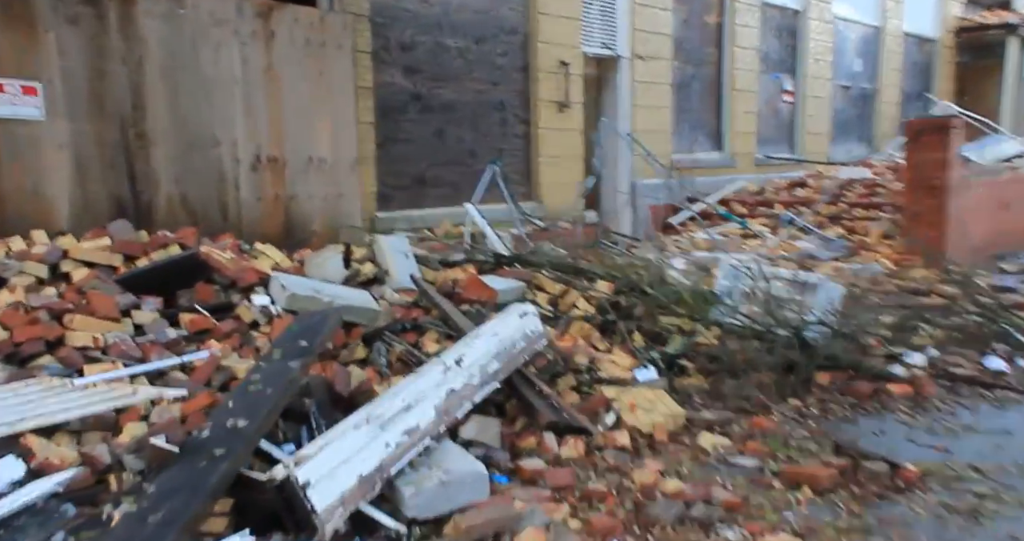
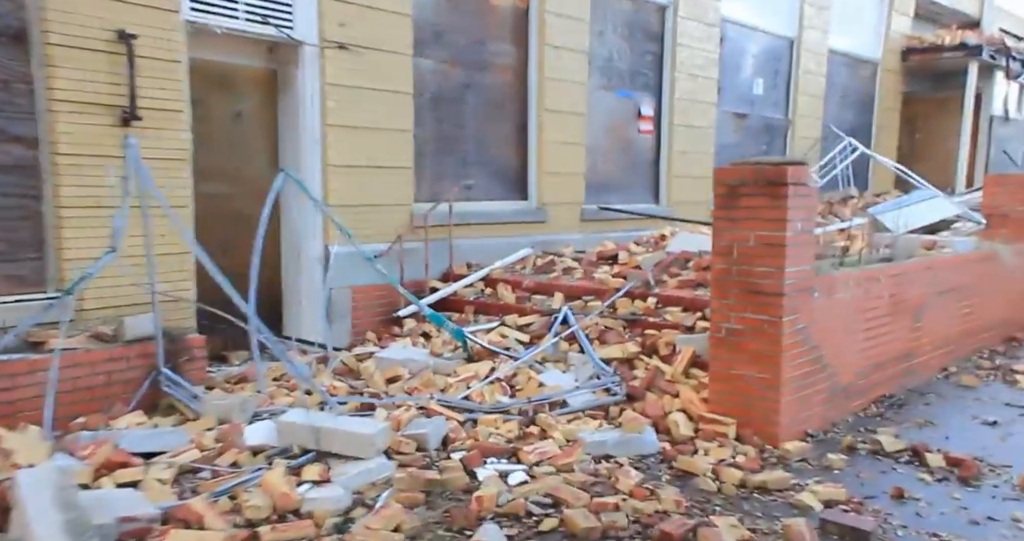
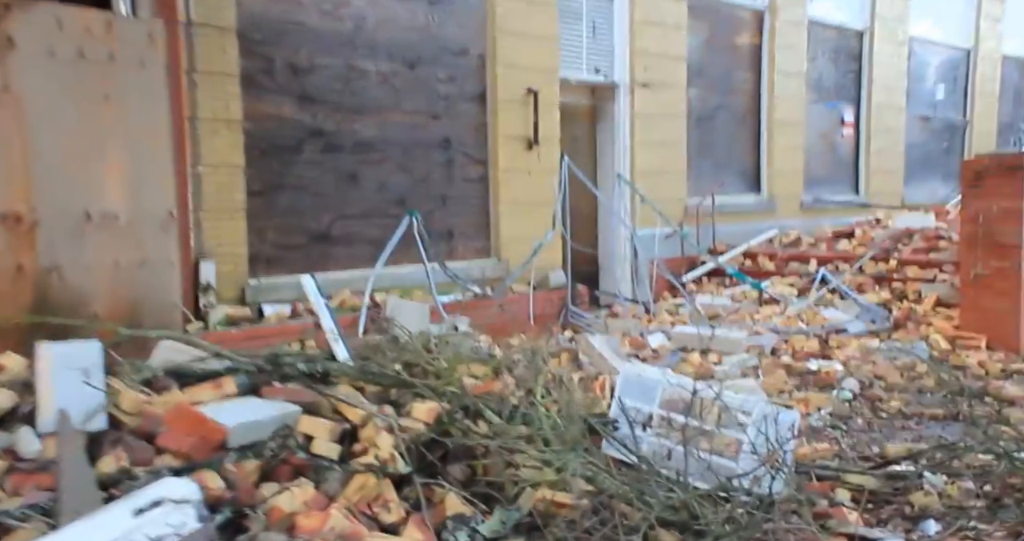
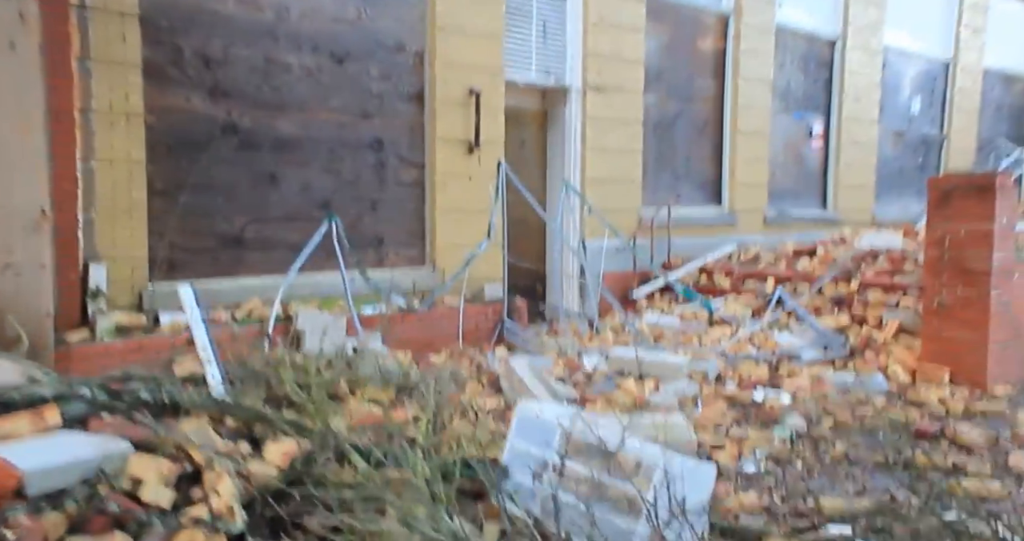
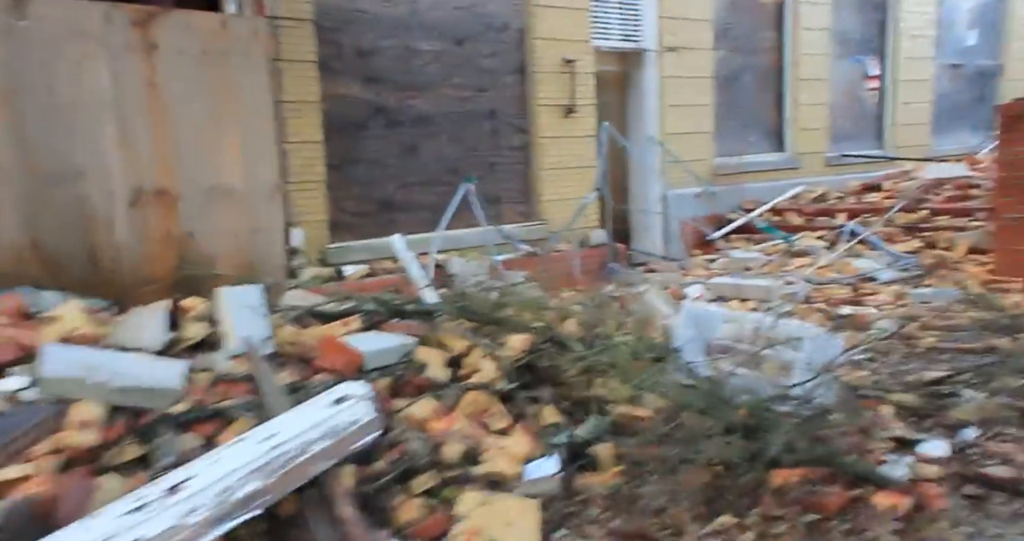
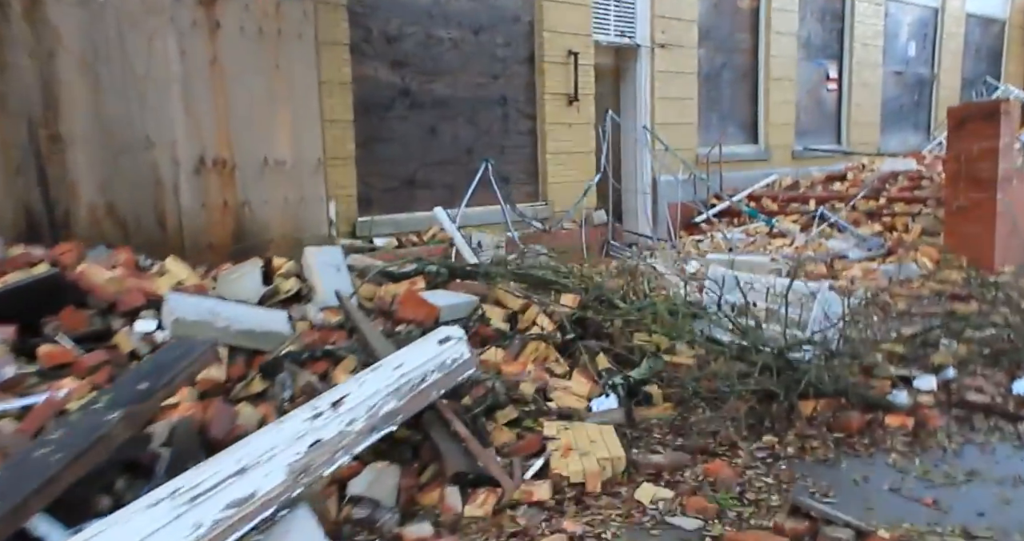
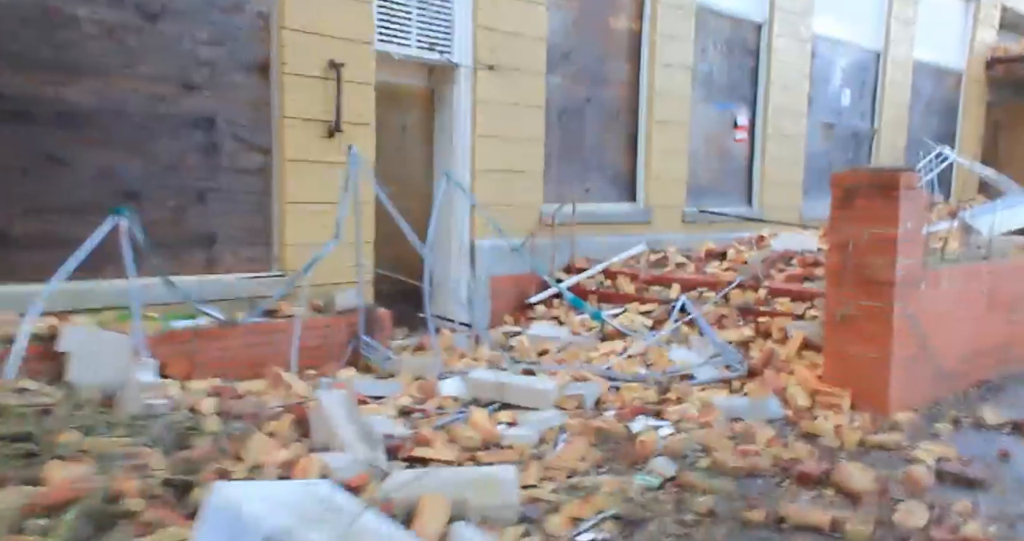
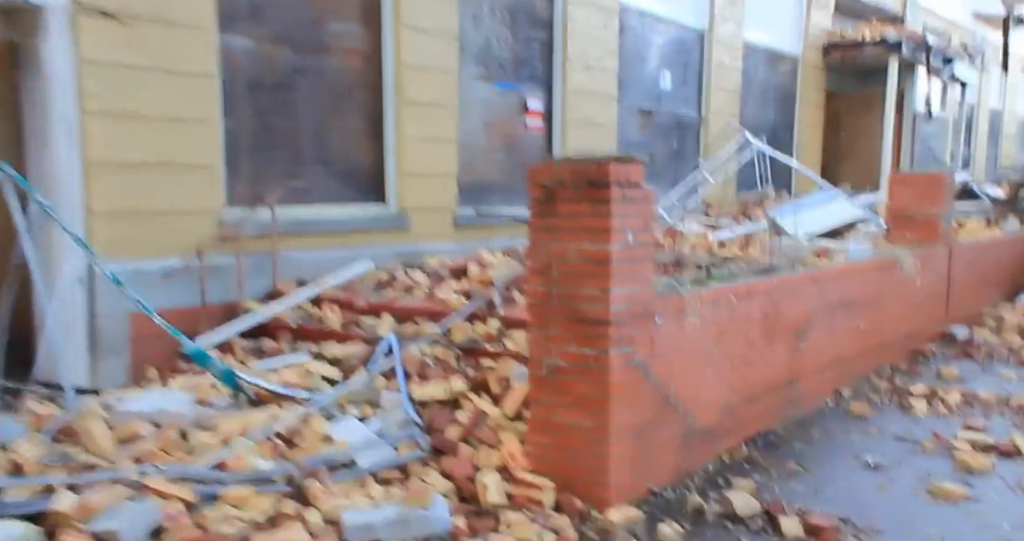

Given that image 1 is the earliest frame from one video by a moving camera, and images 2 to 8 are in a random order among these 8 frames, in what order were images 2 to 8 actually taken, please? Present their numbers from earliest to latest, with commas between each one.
6, 5, 3, 4, 7, 2, 8
